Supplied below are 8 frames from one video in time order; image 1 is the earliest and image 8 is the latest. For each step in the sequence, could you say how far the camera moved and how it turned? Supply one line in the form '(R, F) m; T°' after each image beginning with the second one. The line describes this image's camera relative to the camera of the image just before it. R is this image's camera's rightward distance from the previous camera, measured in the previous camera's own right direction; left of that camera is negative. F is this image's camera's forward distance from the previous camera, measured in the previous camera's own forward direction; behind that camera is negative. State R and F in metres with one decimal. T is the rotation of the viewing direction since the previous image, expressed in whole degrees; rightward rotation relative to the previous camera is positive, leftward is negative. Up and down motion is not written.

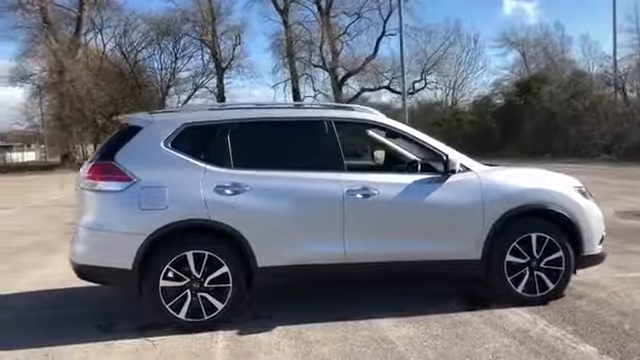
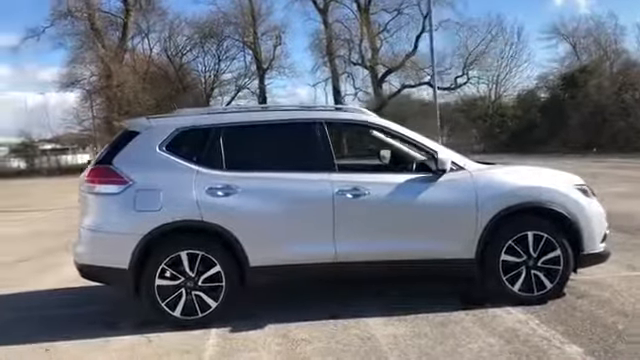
(+0.6, -0.1) m; -5°
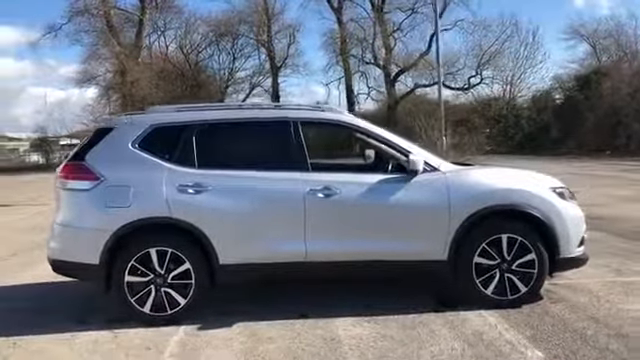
(+0.5, 0.0) m; -2°
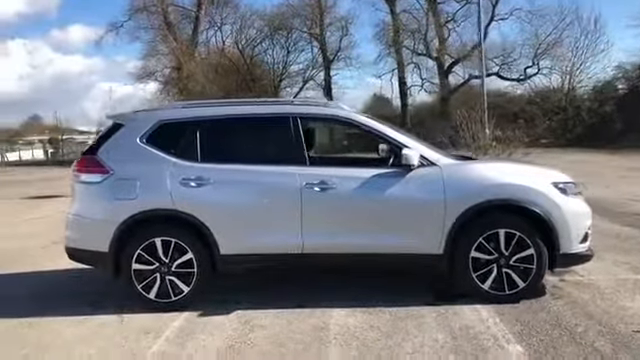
(+0.7, -0.1) m; -6°
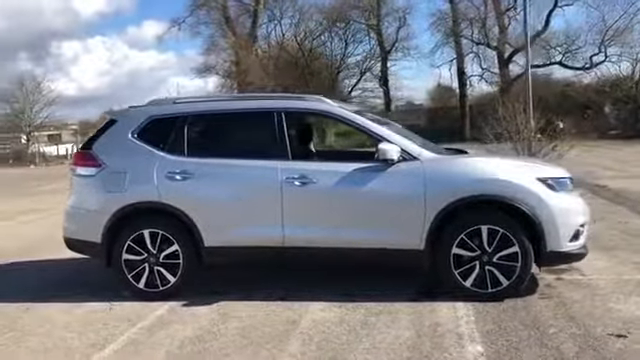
(+0.9, 0.0) m; -6°
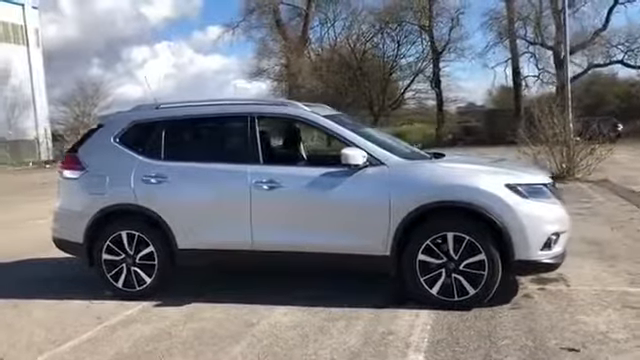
(+1.0, 0.0) m; -6°
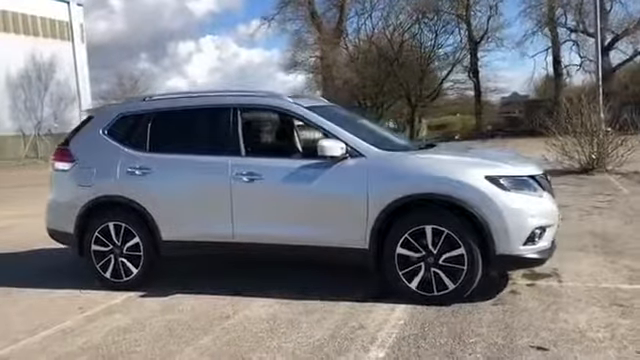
(+0.7, +0.1) m; -4°
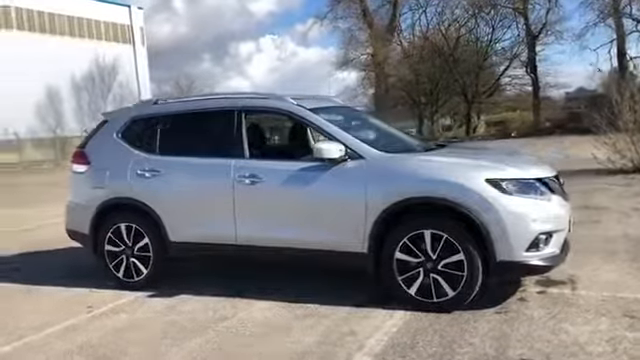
(+0.6, +0.1) m; -6°
